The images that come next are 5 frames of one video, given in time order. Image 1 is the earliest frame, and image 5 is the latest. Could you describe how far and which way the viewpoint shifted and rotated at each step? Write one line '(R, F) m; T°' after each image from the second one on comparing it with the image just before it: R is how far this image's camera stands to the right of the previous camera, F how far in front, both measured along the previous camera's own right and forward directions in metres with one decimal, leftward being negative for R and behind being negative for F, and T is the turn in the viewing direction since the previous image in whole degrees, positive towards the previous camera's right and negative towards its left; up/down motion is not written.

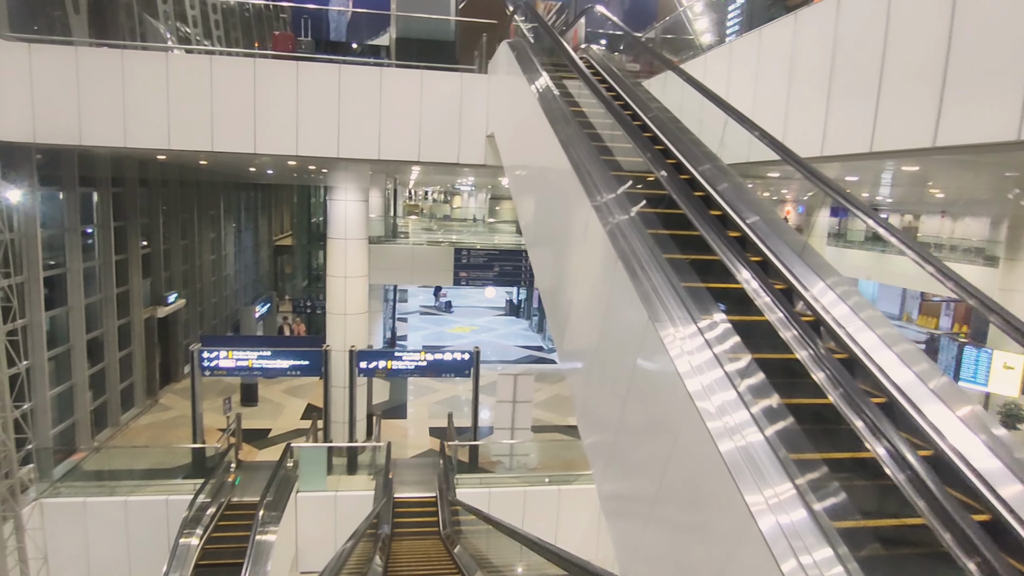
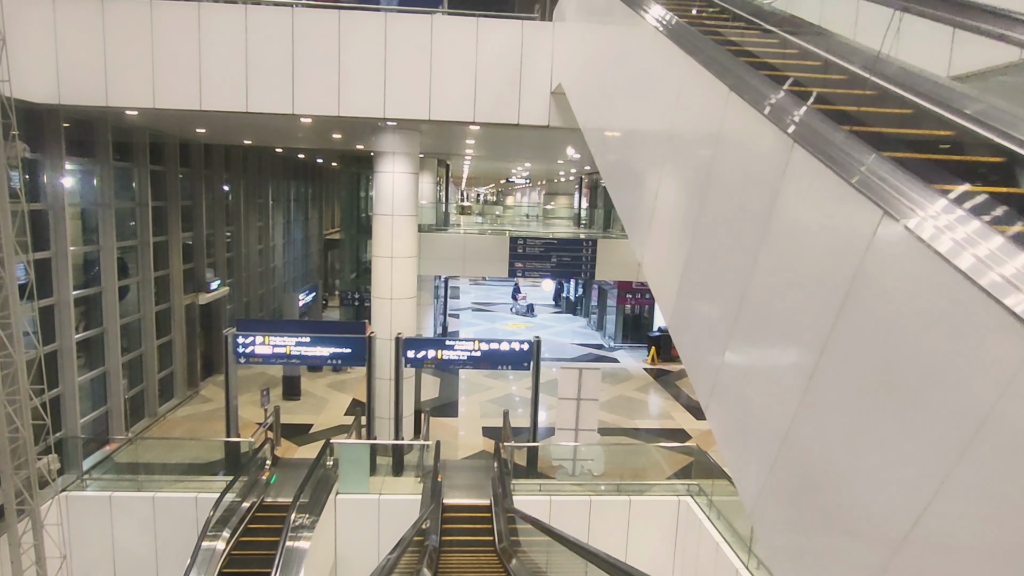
(-0.2, +1.2) m; -4°
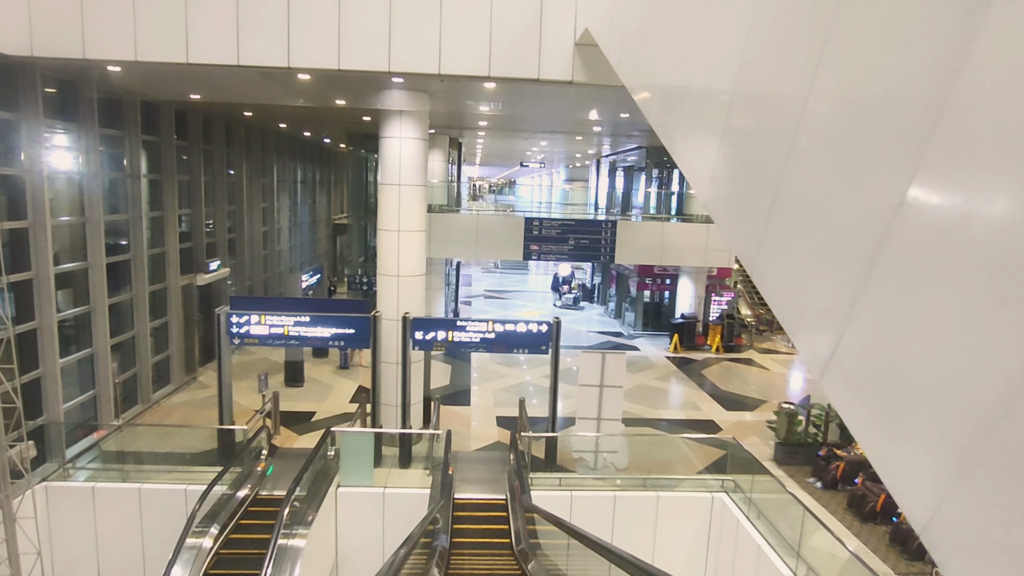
(-0.1, +0.8) m; -1°
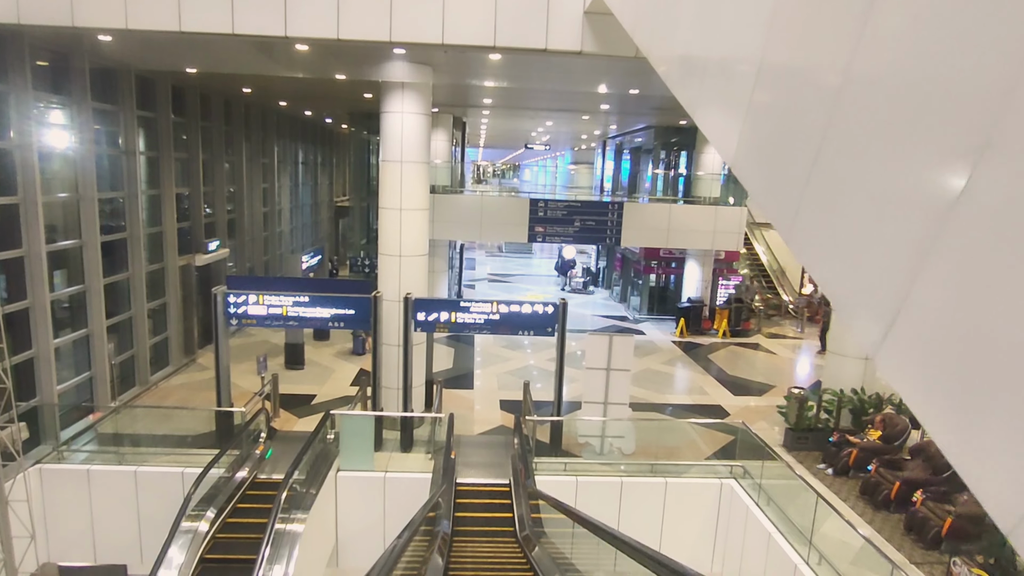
(0.0, +0.2) m; 0°
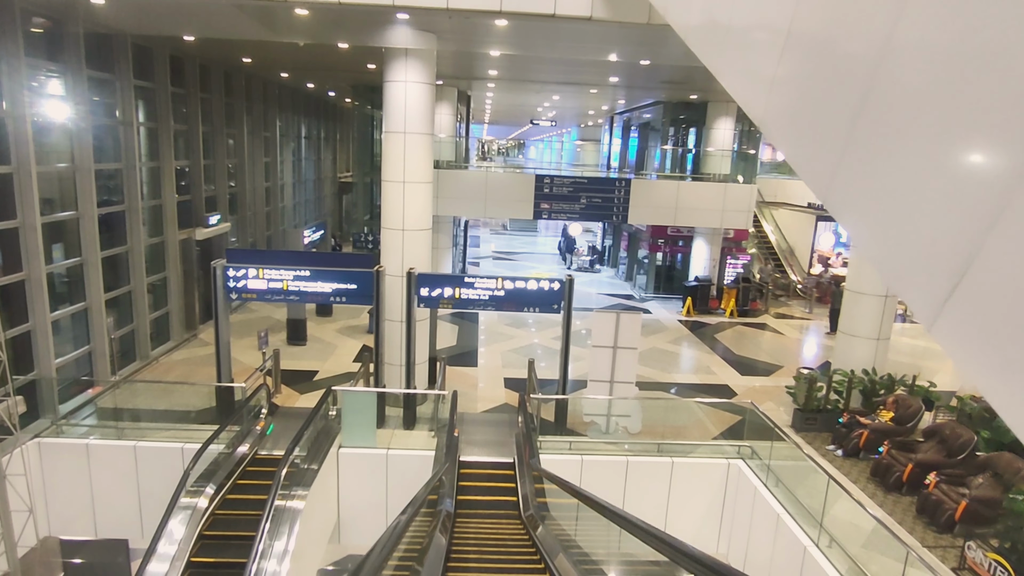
(0.0, +0.2) m; 0°
